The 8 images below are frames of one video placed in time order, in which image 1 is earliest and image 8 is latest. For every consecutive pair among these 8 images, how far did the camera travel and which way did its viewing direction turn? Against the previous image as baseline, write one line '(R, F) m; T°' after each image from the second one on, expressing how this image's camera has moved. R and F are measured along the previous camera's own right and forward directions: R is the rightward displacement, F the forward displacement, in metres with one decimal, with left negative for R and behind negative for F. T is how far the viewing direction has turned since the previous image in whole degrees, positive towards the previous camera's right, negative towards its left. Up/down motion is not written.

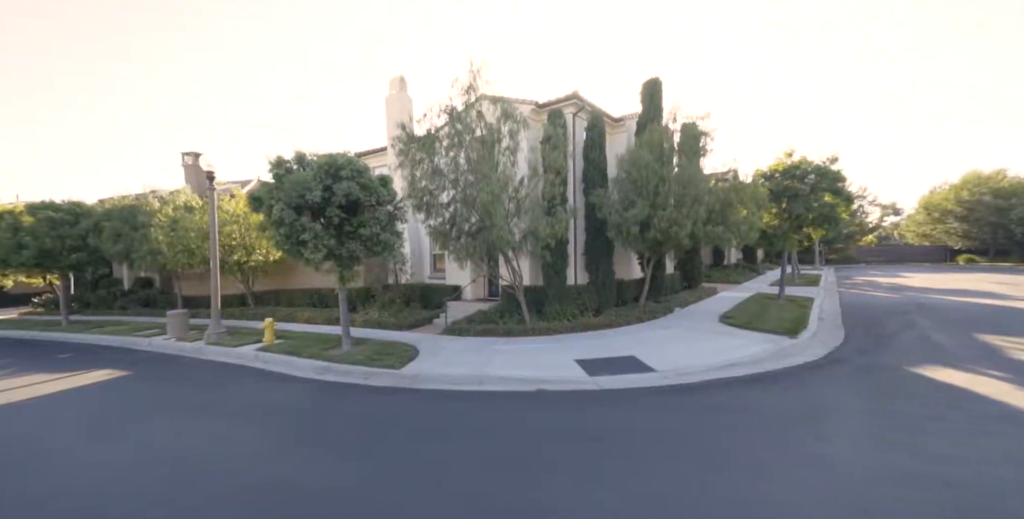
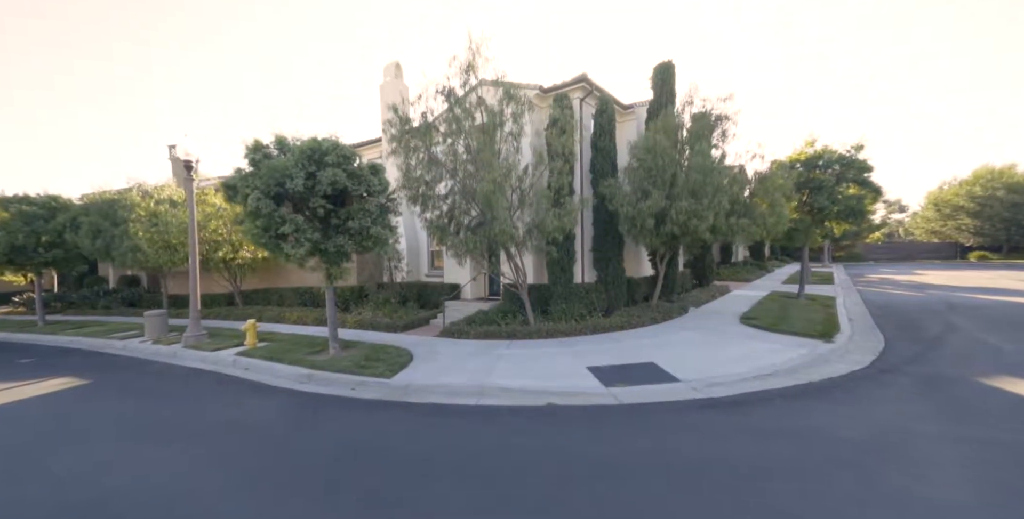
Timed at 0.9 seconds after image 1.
(-0.1, +0.9) m; 0°
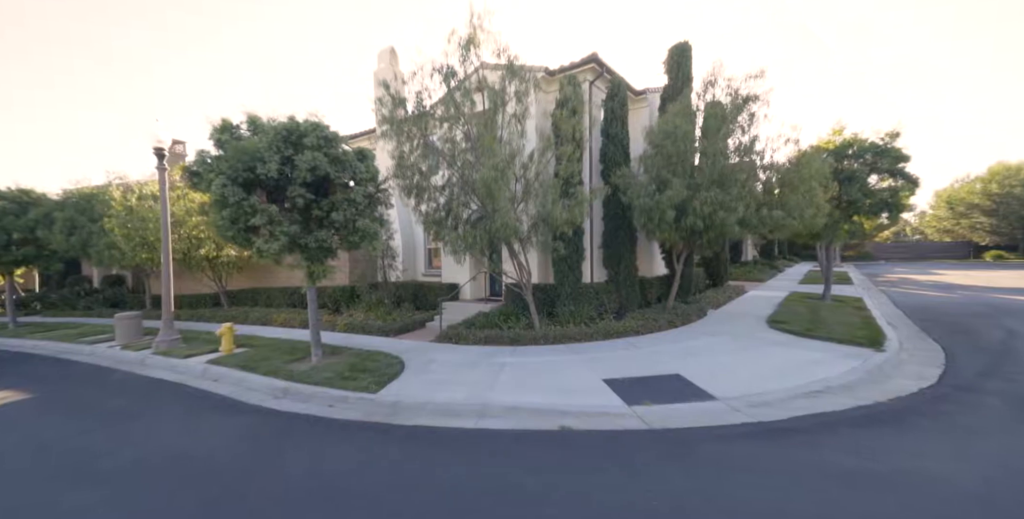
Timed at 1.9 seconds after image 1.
(-0.1, +1.0) m; 0°
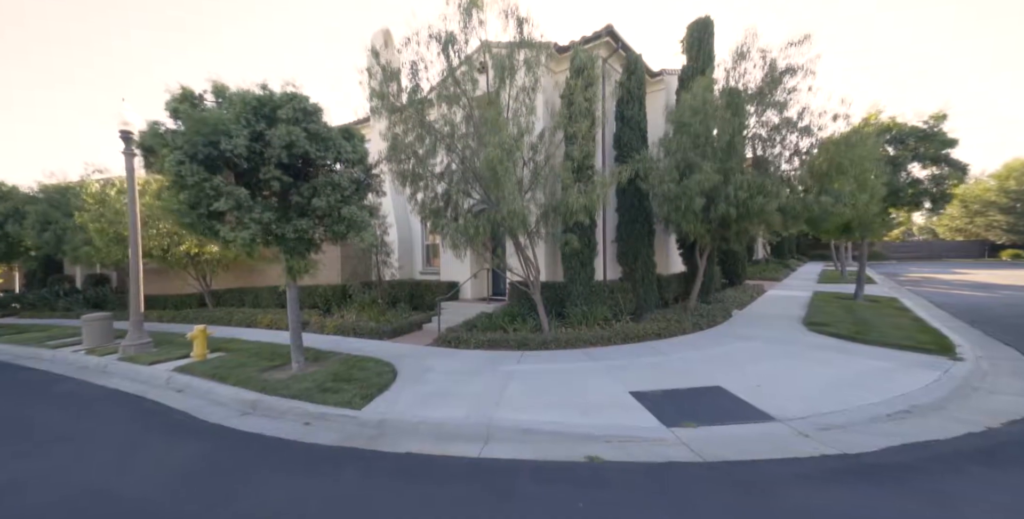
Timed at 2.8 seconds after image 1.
(-0.1, +1.0) m; 0°
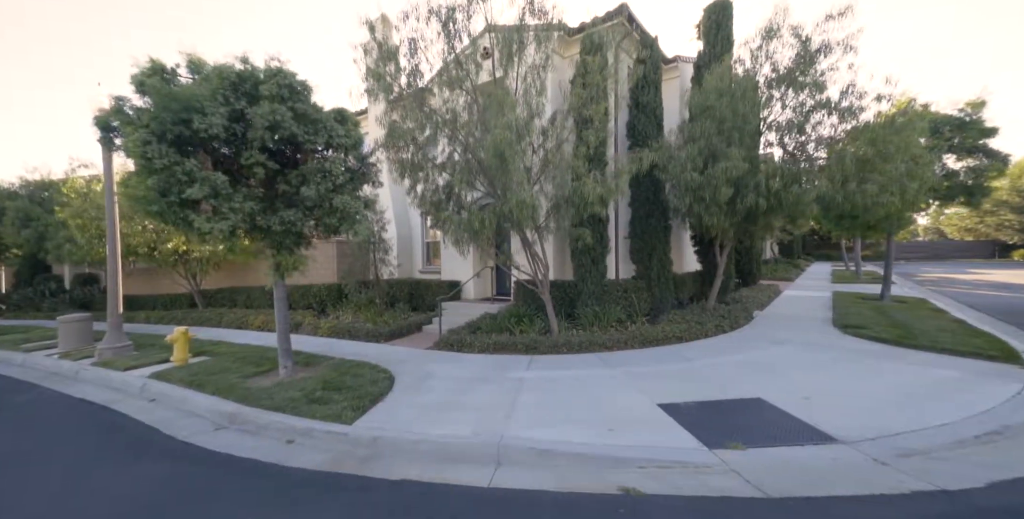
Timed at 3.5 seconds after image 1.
(-0.2, +0.6) m; 0°
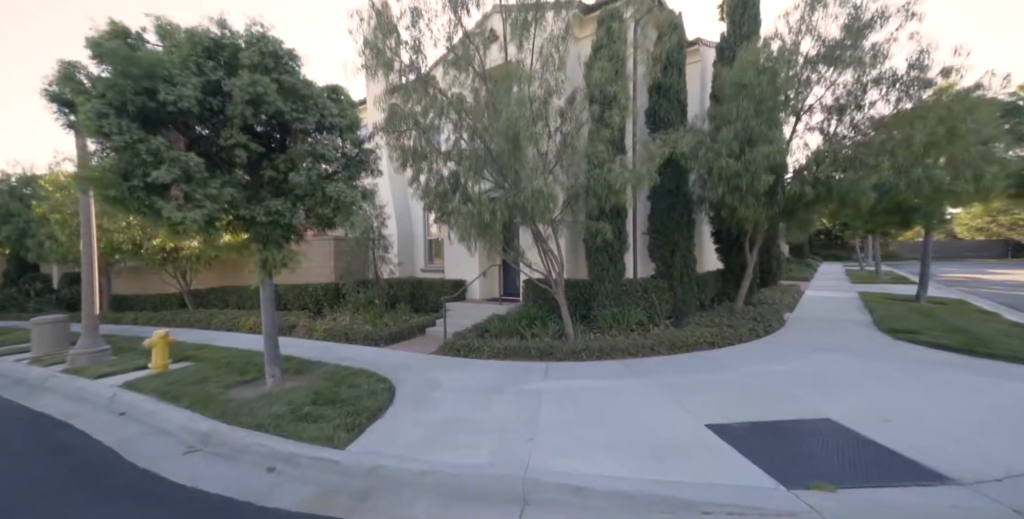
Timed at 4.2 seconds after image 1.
(-0.2, +0.7) m; 0°
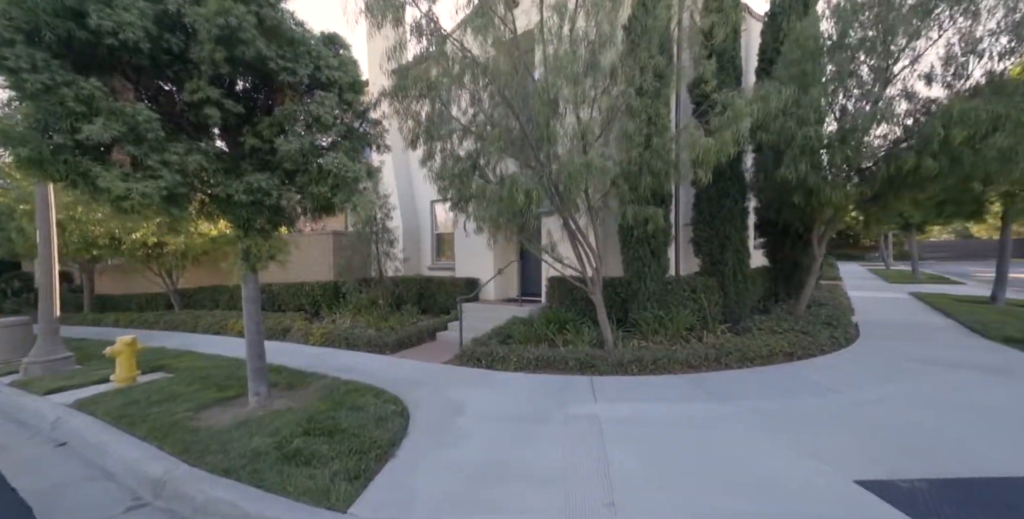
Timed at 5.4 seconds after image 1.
(-0.5, +1.1) m; 0°
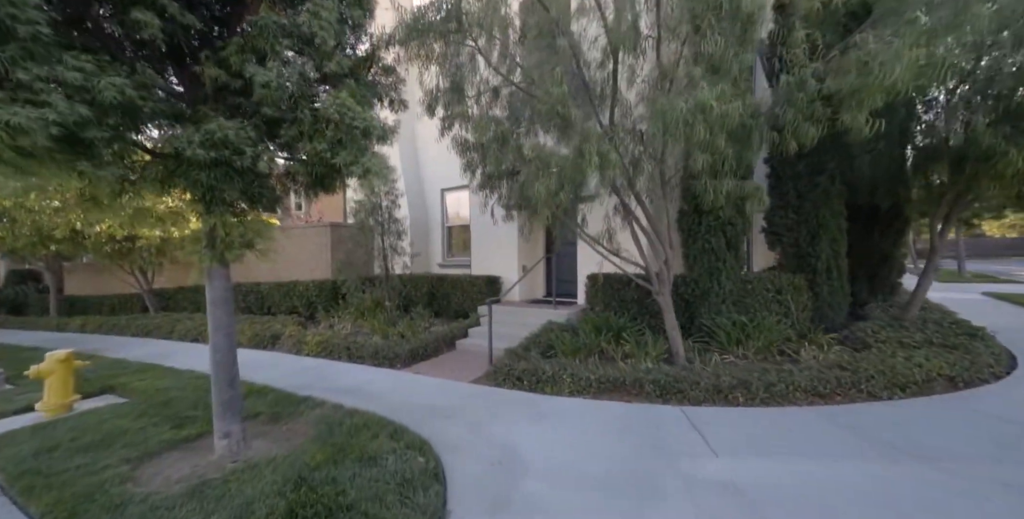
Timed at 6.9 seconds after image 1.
(-0.7, +1.4) m; 0°
